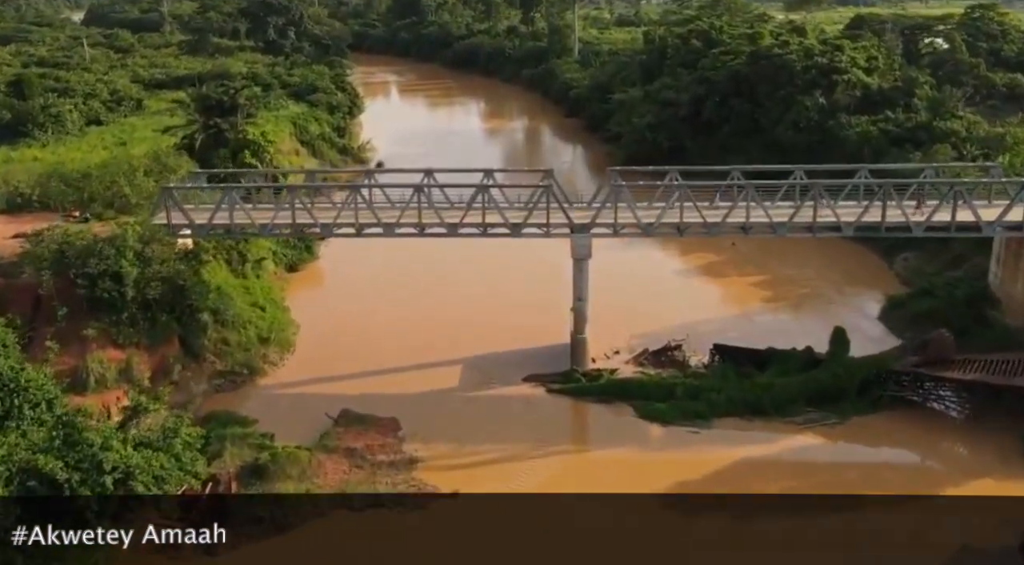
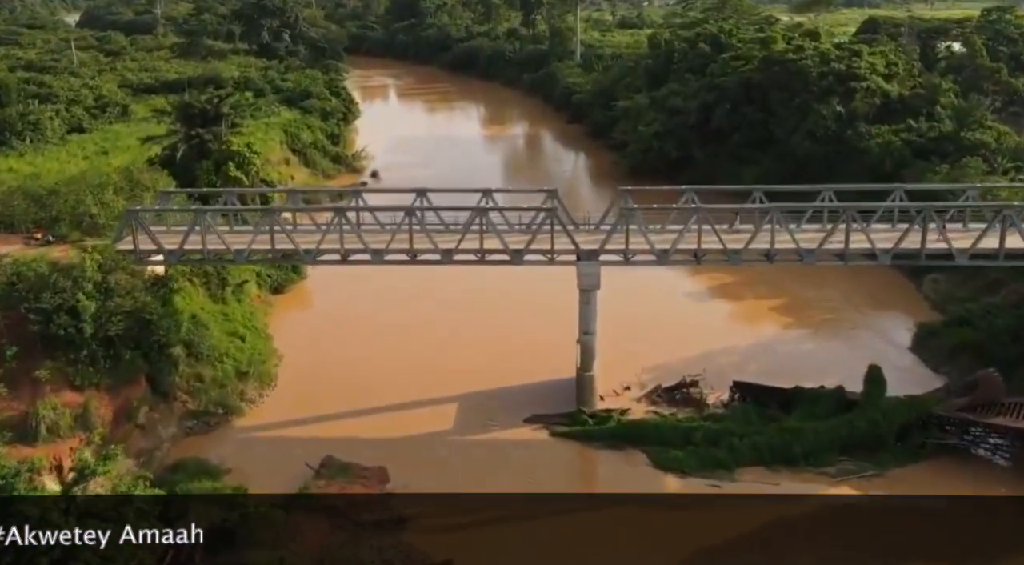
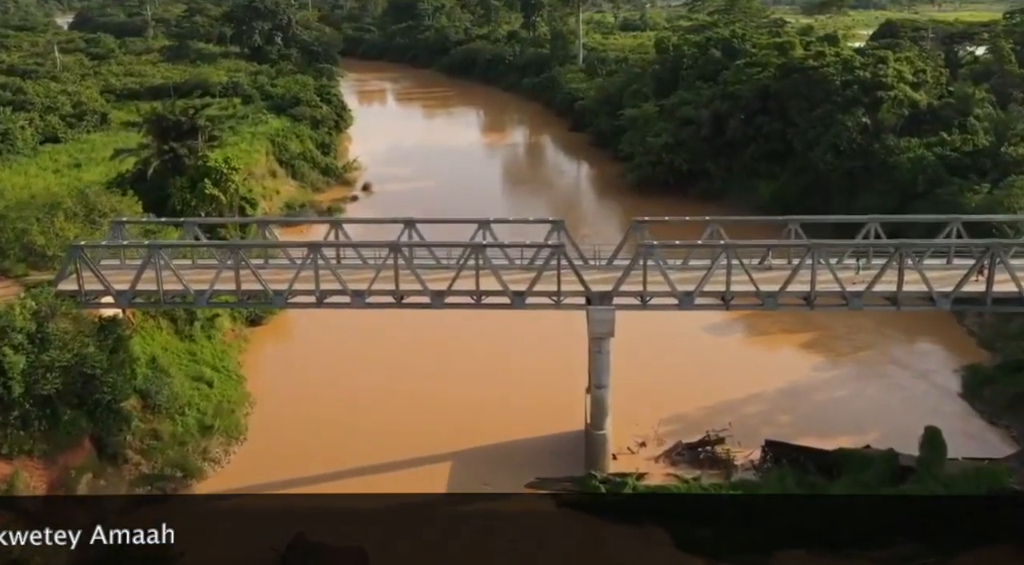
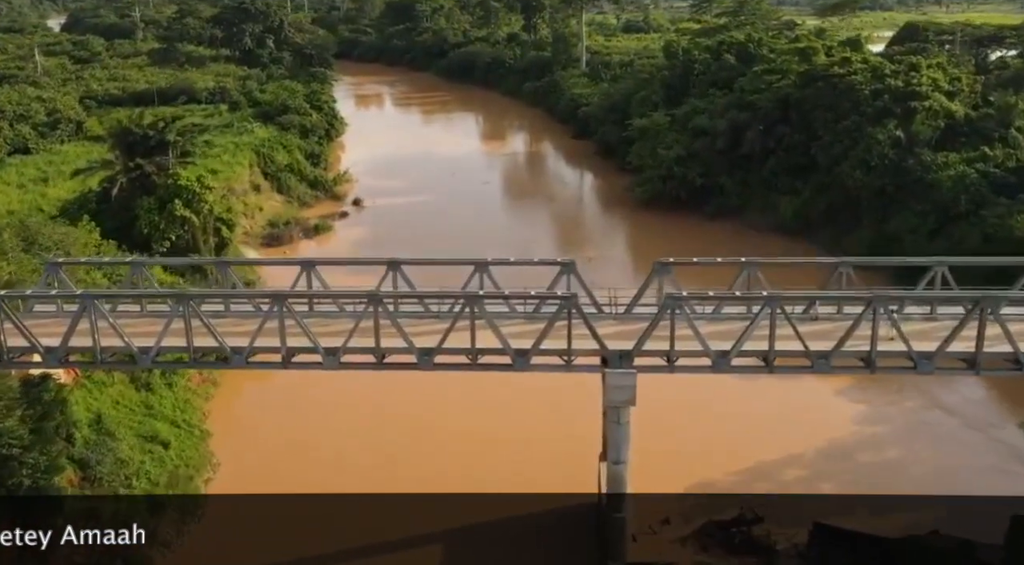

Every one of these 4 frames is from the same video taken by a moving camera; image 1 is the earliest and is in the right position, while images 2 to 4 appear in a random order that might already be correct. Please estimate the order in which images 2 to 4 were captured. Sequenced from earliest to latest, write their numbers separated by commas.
2, 3, 4
